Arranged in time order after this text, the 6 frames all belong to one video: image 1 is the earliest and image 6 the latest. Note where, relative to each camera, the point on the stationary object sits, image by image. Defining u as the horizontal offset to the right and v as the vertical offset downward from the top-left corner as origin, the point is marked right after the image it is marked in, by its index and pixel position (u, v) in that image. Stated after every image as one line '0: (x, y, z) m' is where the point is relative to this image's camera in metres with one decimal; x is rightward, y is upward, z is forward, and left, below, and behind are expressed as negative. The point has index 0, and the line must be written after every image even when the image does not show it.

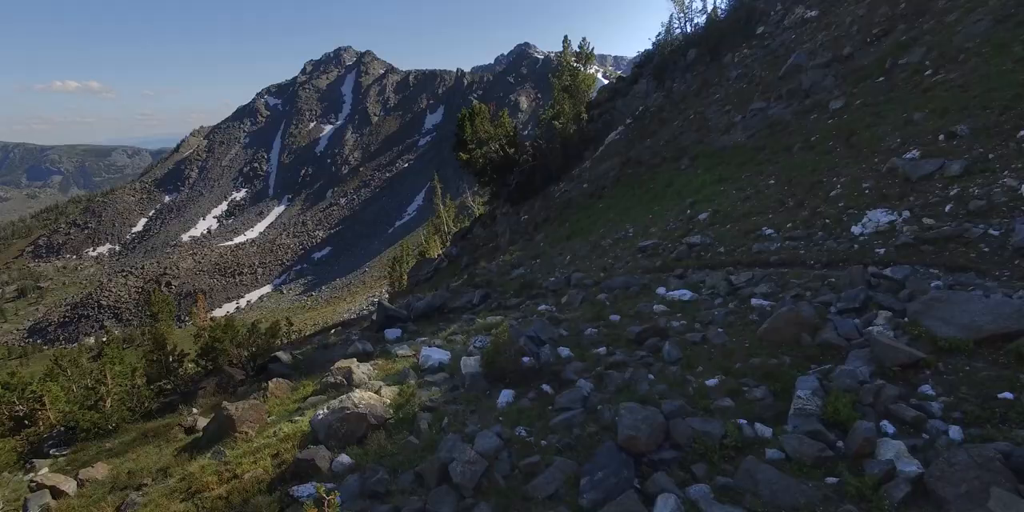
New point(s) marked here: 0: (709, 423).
0: (+2.5, -2.1, +7.7) m
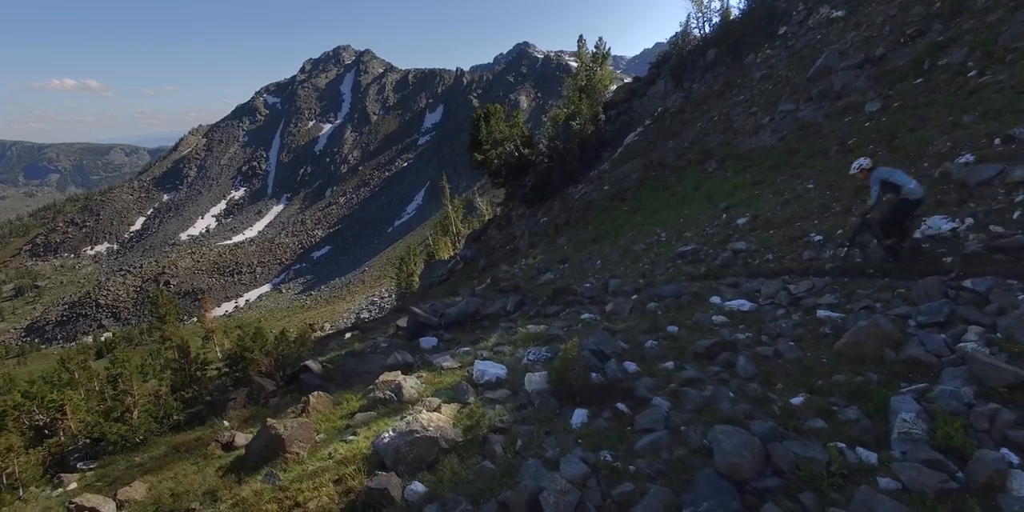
0: (+3.5, -2.3, +7.2) m
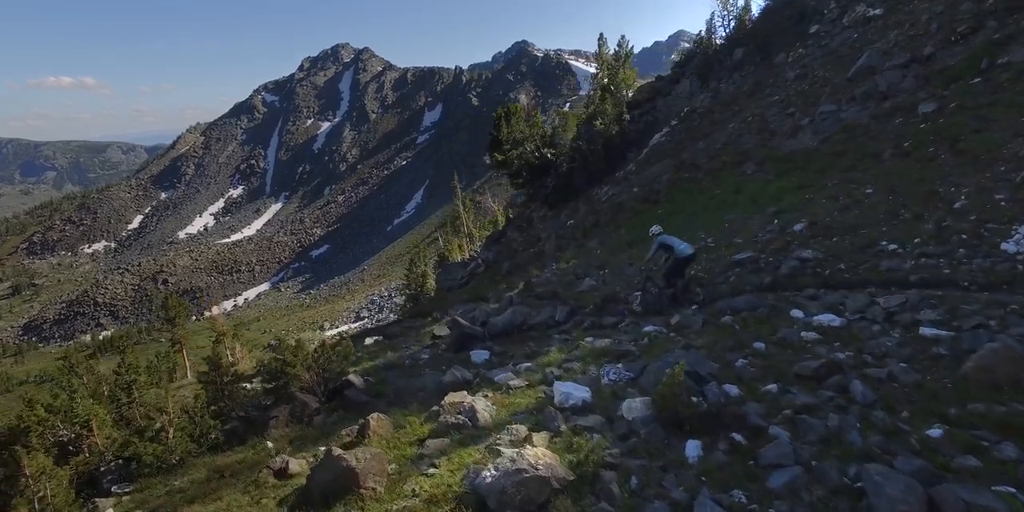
0: (+4.9, -2.5, +6.4) m
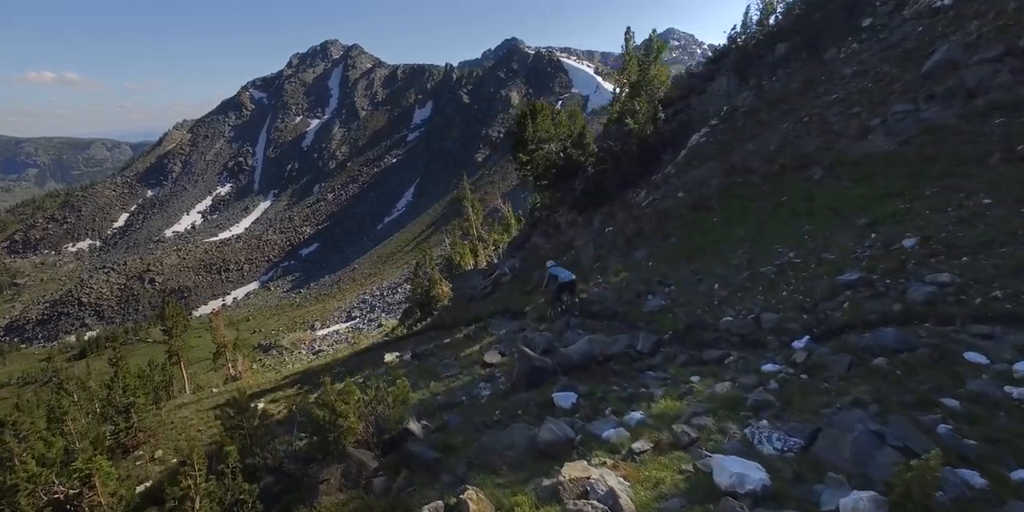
0: (+6.9, -3.0, +4.2) m
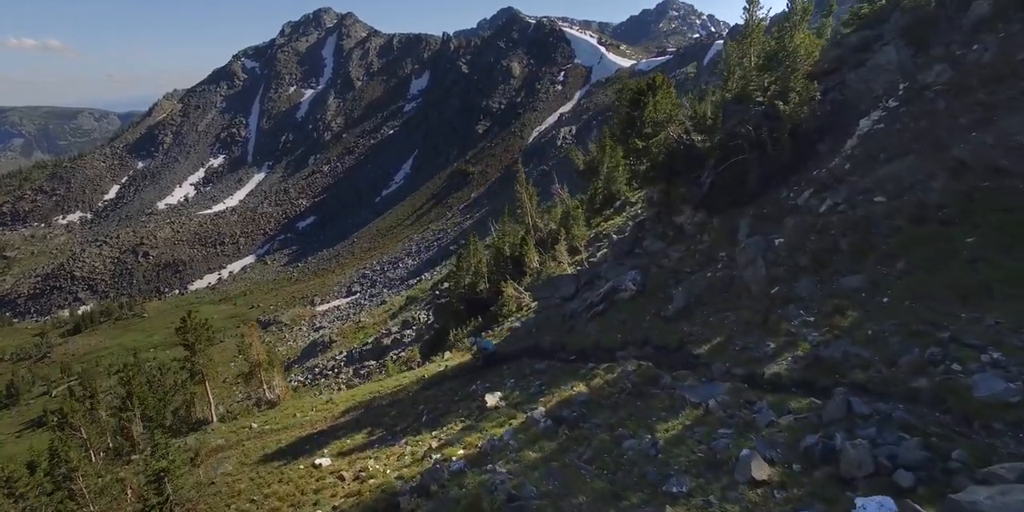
0: (+12.3, -4.8, -2.0) m
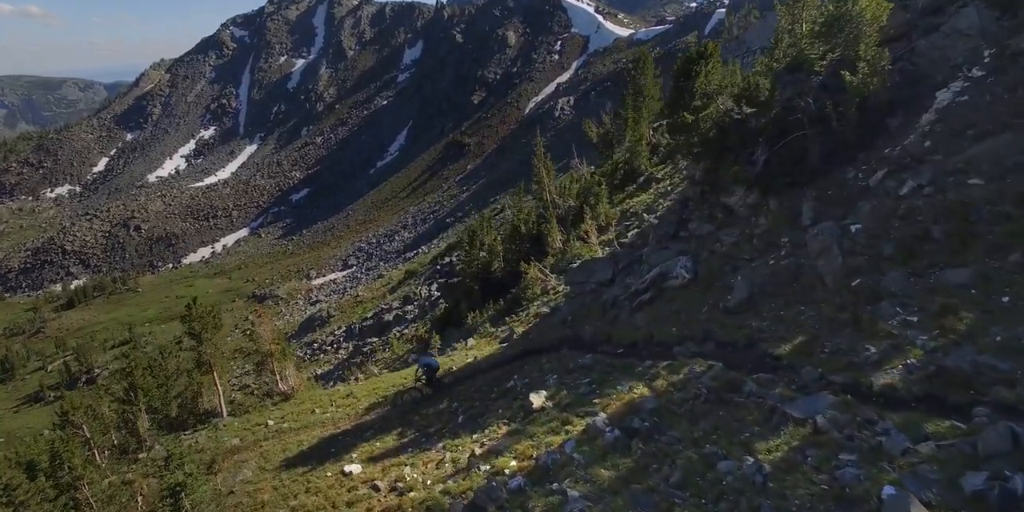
0: (+14.2, -5.4, -3.9) m
